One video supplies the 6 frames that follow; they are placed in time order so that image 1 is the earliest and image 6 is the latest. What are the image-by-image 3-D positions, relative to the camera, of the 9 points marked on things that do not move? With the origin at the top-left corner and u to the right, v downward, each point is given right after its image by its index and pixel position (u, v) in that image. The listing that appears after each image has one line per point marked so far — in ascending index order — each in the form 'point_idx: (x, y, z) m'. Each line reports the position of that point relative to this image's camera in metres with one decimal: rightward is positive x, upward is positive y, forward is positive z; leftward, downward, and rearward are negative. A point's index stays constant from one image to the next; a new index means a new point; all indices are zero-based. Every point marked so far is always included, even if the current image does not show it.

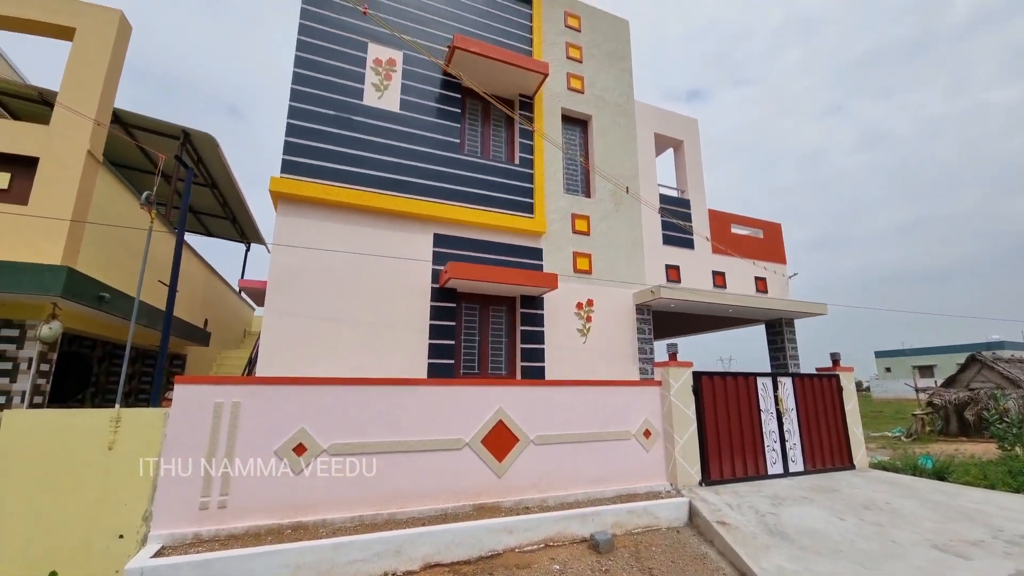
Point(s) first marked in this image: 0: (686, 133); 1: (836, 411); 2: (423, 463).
0: (+4.7, +4.2, +11.3) m
1: (+7.5, -2.8, +9.7) m
2: (-1.3, -2.6, +6.3) m
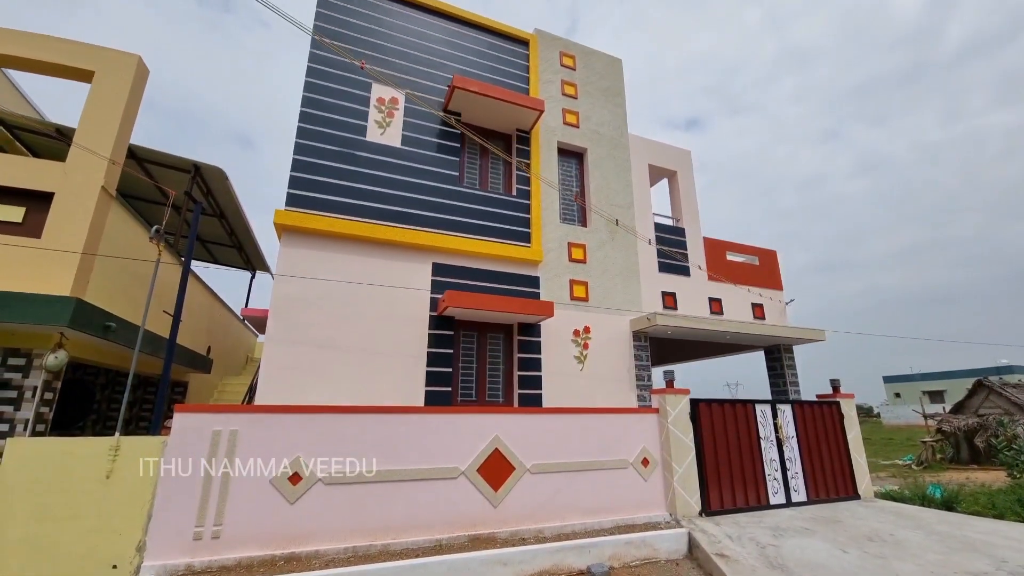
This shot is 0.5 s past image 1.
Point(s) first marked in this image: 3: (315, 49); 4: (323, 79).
0: (+4.7, +3.5, +11.6) m
1: (+7.4, -3.4, +9.6) m
2: (-1.4, -3.1, +6.3) m
3: (-4.0, +4.8, +8.5) m
4: (-3.7, +4.2, +8.4) m
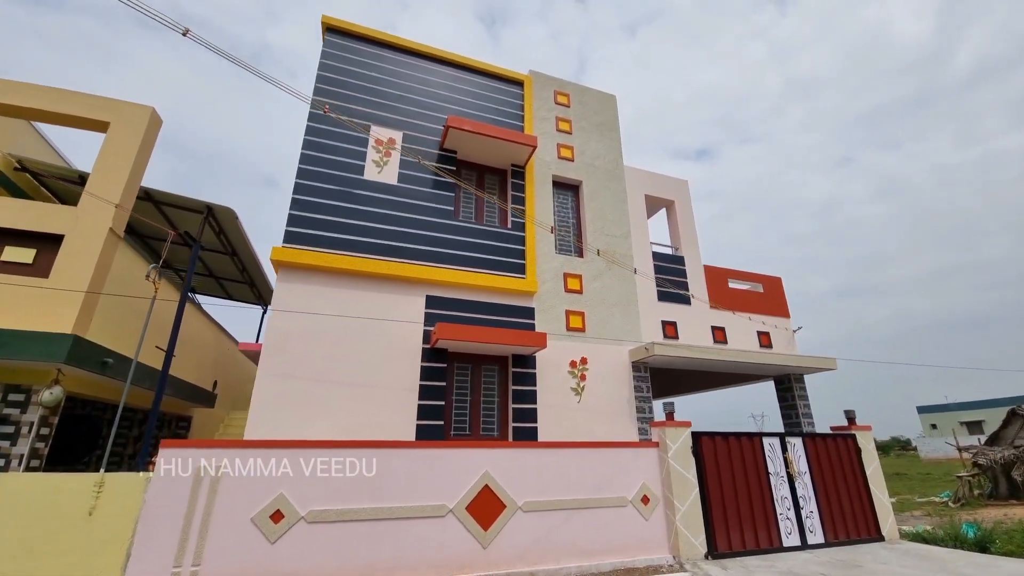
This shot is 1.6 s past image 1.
0: (+4.6, +2.7, +11.7) m
1: (+7.4, -4.0, +9.0) m
2: (-1.6, -3.5, +6.1) m
3: (-4.1, +4.1, +8.9) m
4: (-3.9, +3.5, +8.8) m
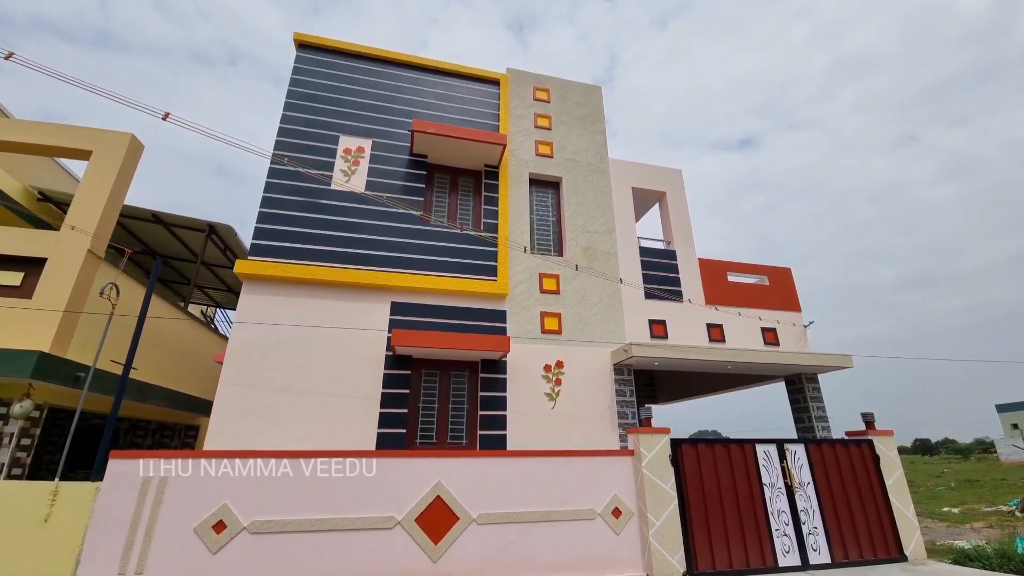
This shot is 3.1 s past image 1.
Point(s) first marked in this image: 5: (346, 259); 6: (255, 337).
0: (+4.1, +2.8, +11.1) m
1: (+6.9, -3.8, +8.0) m
2: (-2.3, -3.6, +6.0) m
3: (-4.9, +3.9, +9.2) m
4: (-4.7, +3.2, +9.0) m
5: (-3.3, +0.6, +8.4) m
6: (-4.6, -0.9, +7.5) m
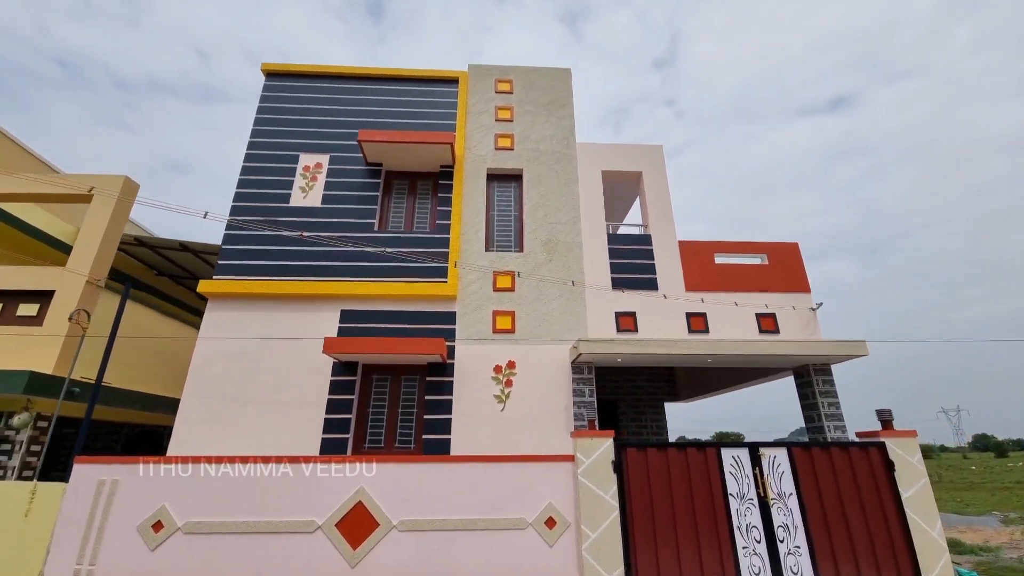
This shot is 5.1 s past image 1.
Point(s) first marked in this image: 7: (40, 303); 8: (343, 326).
0: (+3.2, +3.0, +10.1) m
1: (+5.9, -3.3, +6.6) m
2: (-3.5, -3.8, +6.2) m
3: (-6.0, +3.5, +9.8) m
4: (-5.8, +2.9, +9.6) m
5: (-4.4, +0.3, +8.8) m
6: (-5.7, -1.2, +8.1) m
7: (-9.4, -0.3, +8.3) m
8: (-3.4, -0.7, +8.4) m
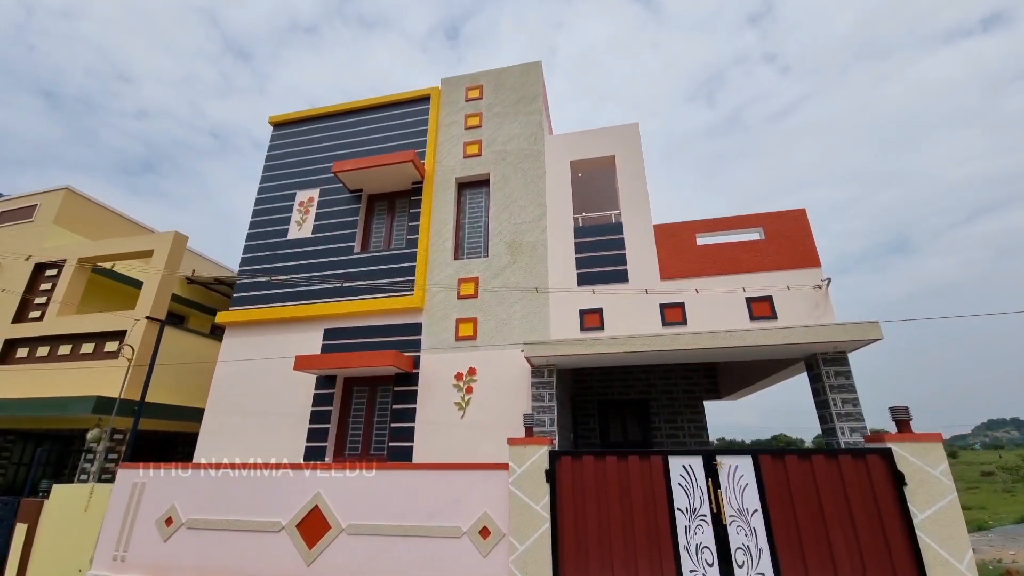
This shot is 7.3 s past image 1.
0: (+2.4, +3.2, +9.4) m
1: (+4.7, -2.9, +5.3) m
2: (-4.4, -4.3, +7.1) m
3: (-6.7, +2.8, +11.2) m
4: (-6.4, +2.2, +11.0) m
5: (-5.0, -0.2, +9.8) m
6: (-6.3, -1.9, +9.5) m
7: (-9.9, -1.3, +10.6) m
8: (-4.0, -1.2, +9.2) m
